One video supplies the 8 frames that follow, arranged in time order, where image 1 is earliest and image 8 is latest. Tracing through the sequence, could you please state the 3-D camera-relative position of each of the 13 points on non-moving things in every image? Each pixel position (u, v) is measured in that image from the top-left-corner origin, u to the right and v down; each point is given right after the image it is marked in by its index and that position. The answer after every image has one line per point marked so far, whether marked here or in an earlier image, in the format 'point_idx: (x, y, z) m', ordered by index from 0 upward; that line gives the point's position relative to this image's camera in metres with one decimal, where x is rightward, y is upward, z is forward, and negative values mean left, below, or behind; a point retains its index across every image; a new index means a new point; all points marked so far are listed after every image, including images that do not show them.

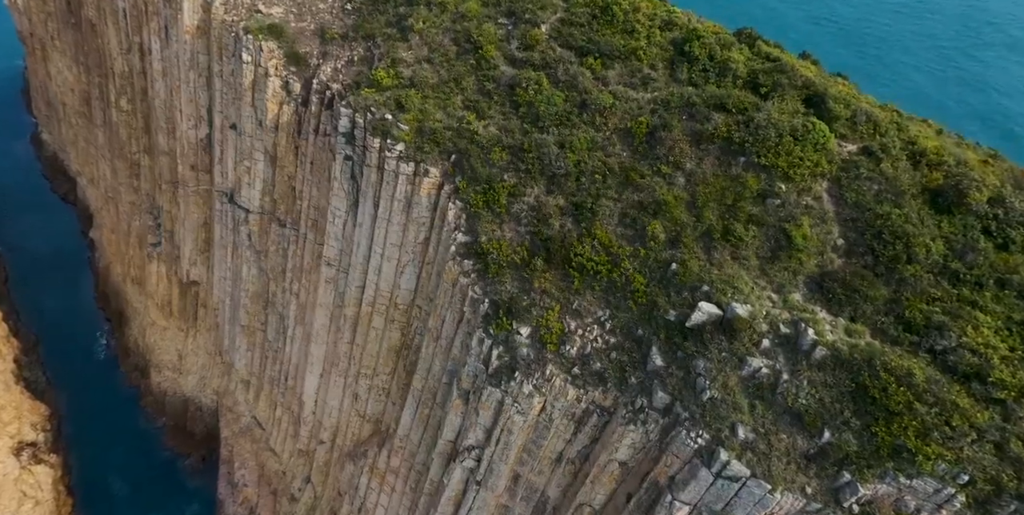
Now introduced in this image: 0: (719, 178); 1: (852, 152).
0: (+5.2, +2.0, +16.2) m
1: (+8.2, +2.4, +15.7) m
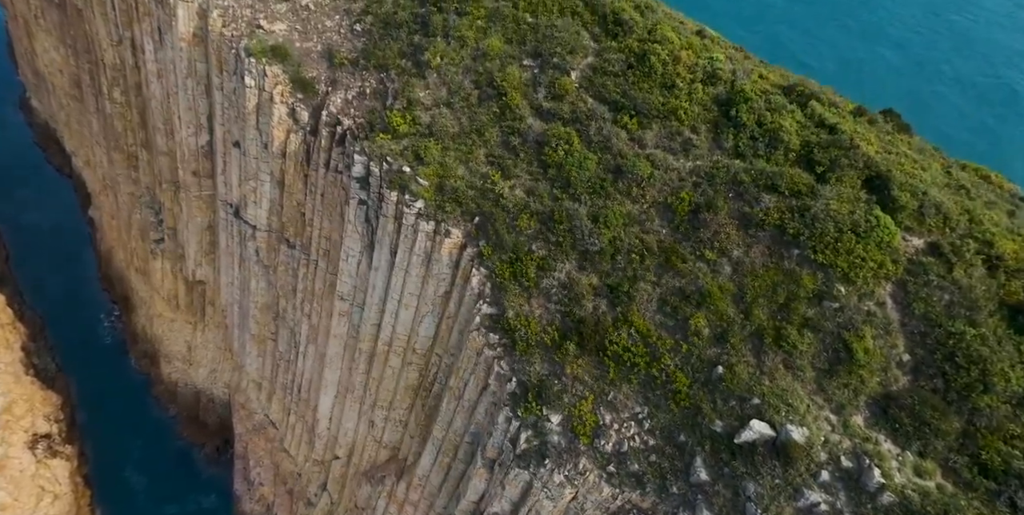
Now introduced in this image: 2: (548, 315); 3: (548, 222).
0: (+5.9, -0.3, +14.9) m
1: (+9.0, +0.1, +14.4) m
2: (+0.9, -1.4, +17.1) m
3: (+1.0, +1.0, +17.8) m
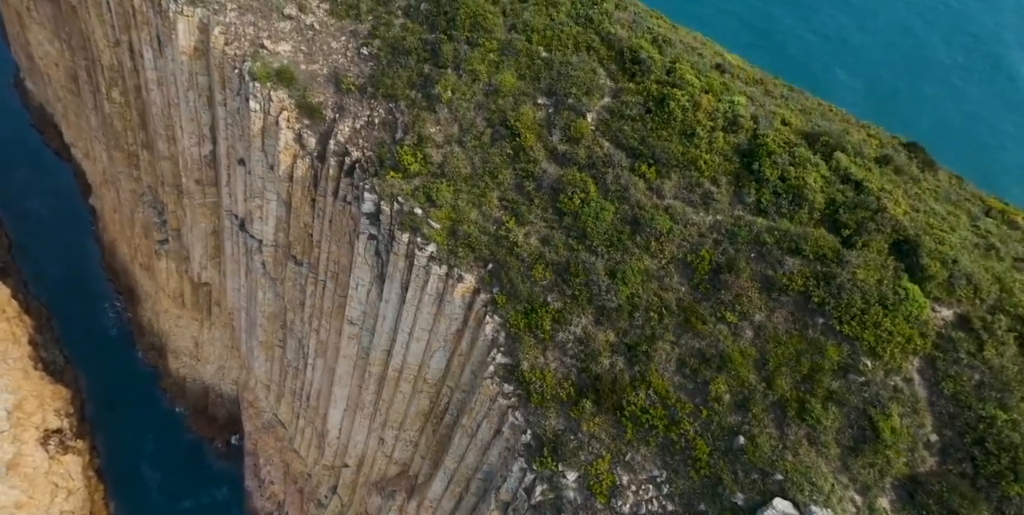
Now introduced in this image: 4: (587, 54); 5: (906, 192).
0: (+6.3, -1.8, +14.6) m
1: (+9.3, -1.4, +14.0) m
2: (+1.3, -2.8, +16.8) m
3: (+1.4, -0.4, +17.4) m
4: (+2.2, +6.1, +19.4) m
5: (+9.9, +1.6, +16.3) m
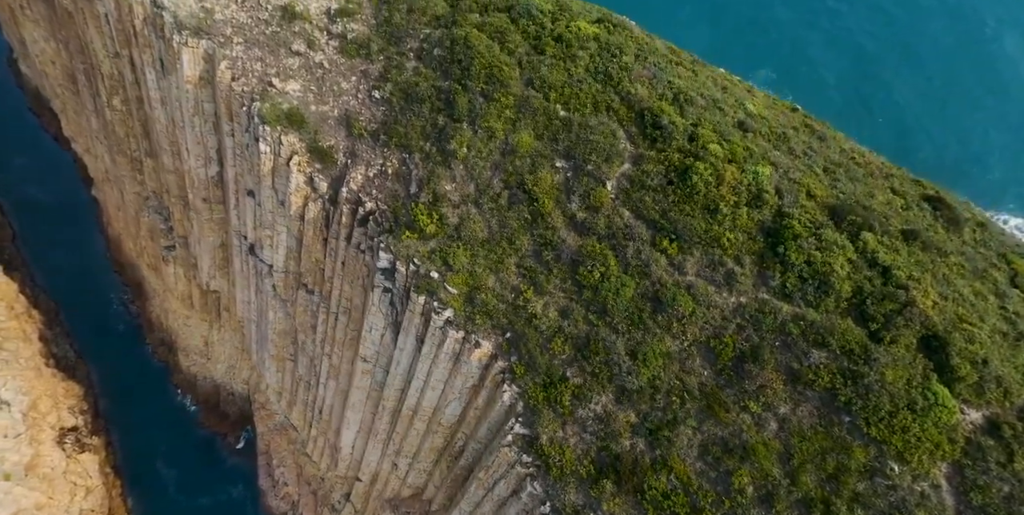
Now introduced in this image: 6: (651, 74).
0: (+6.8, -3.9, +14.5) m
1: (+9.8, -3.6, +13.9) m
2: (+1.8, -4.9, +16.7) m
3: (+1.9, -2.4, +17.2) m
4: (+2.7, +4.2, +18.9) m
5: (+10.4, -0.4, +16.0) m
6: (+4.2, +5.5, +19.9) m
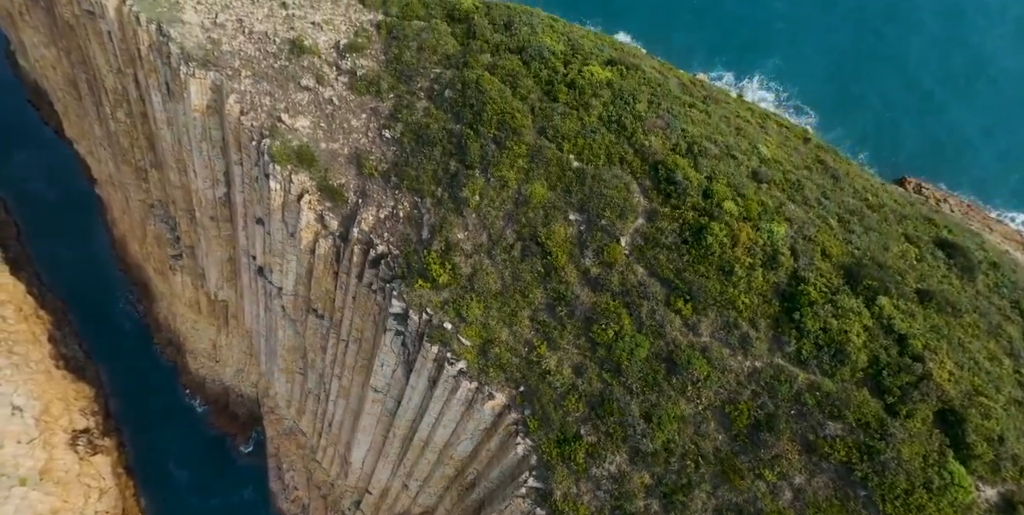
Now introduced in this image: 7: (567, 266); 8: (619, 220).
0: (+7.2, -5.6, +14.6) m
1: (+10.2, -5.2, +14.0) m
2: (+2.2, -6.4, +16.9) m
3: (+2.3, -4.0, +17.3) m
4: (+3.1, +2.6, +18.8) m
5: (+10.7, -2.0, +16.0) m
6: (+4.6, +4.0, +19.7) m
7: (+1.6, -0.3, +18.4) m
8: (+3.0, +1.1, +18.1) m
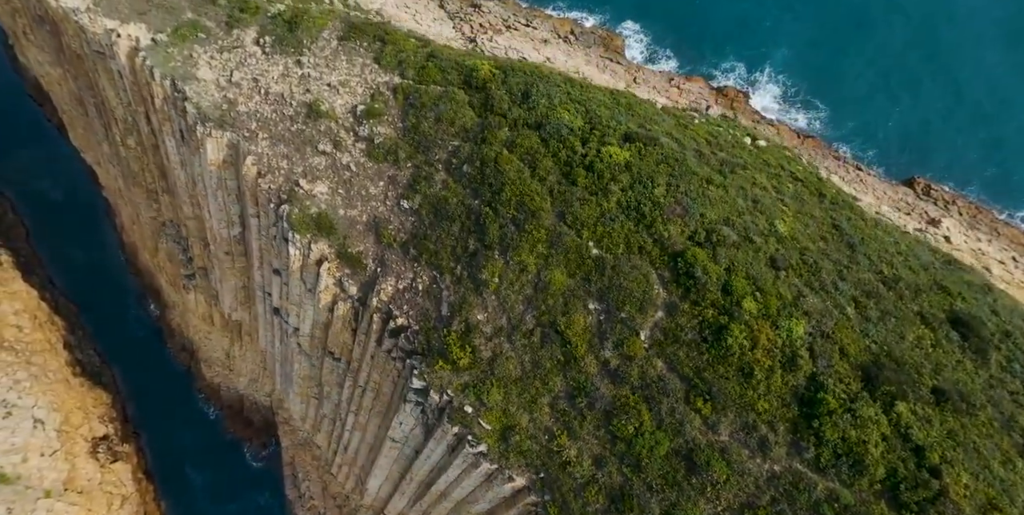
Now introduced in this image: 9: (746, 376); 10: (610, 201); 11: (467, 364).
0: (+7.8, -8.3, +15.0) m
1: (+10.8, -8.0, +14.4) m
2: (+2.8, -9.1, +17.4) m
3: (+2.9, -6.6, +17.7) m
4: (+3.7, +0.1, +19.0) m
5: (+11.3, -4.7, +16.2) m
6: (+5.2, +1.5, +19.8) m
7: (+2.2, -2.9, +18.7) m
8: (+3.6, -1.5, +18.4) m
9: (+6.1, -3.1, +17.2) m
10: (+3.0, +1.8, +19.8) m
11: (-1.4, -3.3, +19.8) m
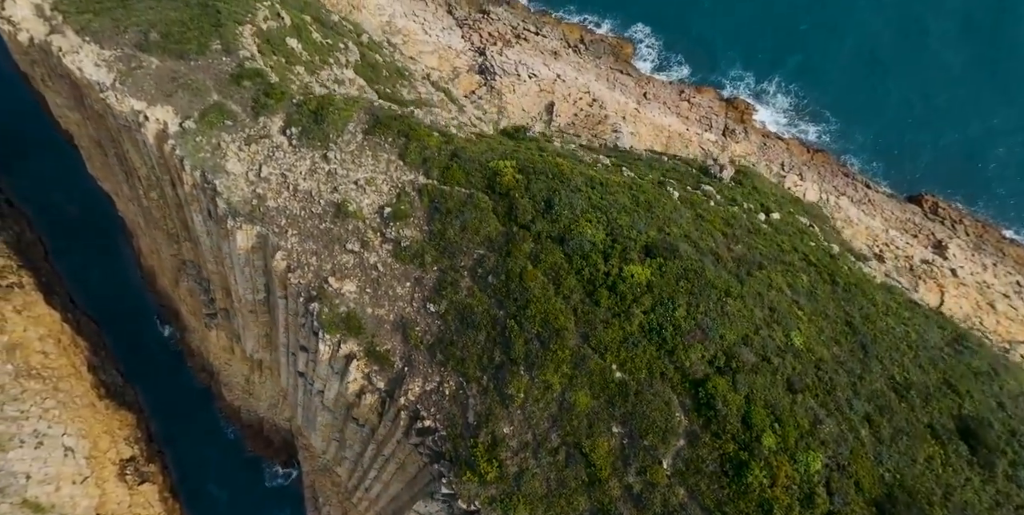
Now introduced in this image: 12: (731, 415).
0: (+8.6, -12.2, +16.0) m
1: (+11.6, -11.9, +15.3) m
2: (+3.7, -12.9, +18.4) m
3: (+3.7, -10.4, +18.7) m
4: (+4.5, -3.7, +19.7) m
5: (+12.1, -8.5, +17.1) m
6: (+6.0, -2.3, +20.5) m
7: (+3.0, -6.7, +19.5) m
8: (+4.4, -5.3, +19.2) m
9: (+6.9, -6.9, +18.0) m
10: (+3.8, -2.0, +20.5) m
11: (-0.5, -7.1, +20.7) m
12: (+6.4, -4.5, +19.0) m
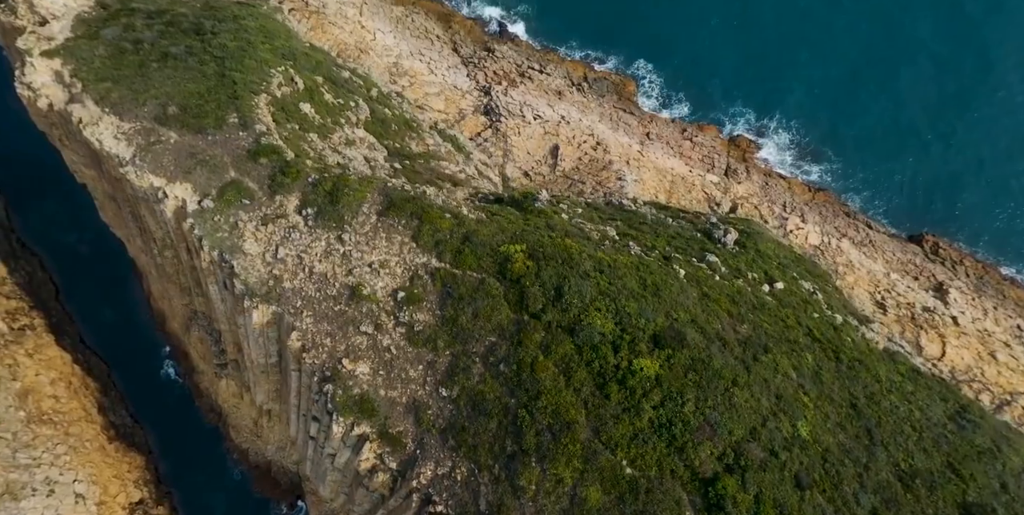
0: (+9.0, -15.1, +16.1) m
1: (+12.0, -14.8, +15.4) m
2: (+4.0, -16.0, +18.6) m
3: (+4.1, -13.5, +18.9) m
4: (+4.9, -6.8, +20.1) m
5: (+12.5, -11.5, +17.3) m
6: (+6.4, -5.3, +20.9) m
7: (+3.4, -9.7, +19.9) m
8: (+4.8, -8.4, +19.5) m
9: (+7.3, -9.9, +18.3) m
10: (+4.2, -5.1, +21.0) m
11: (-0.1, -10.2, +21.1) m
12: (+6.7, -7.5, +19.4) m
